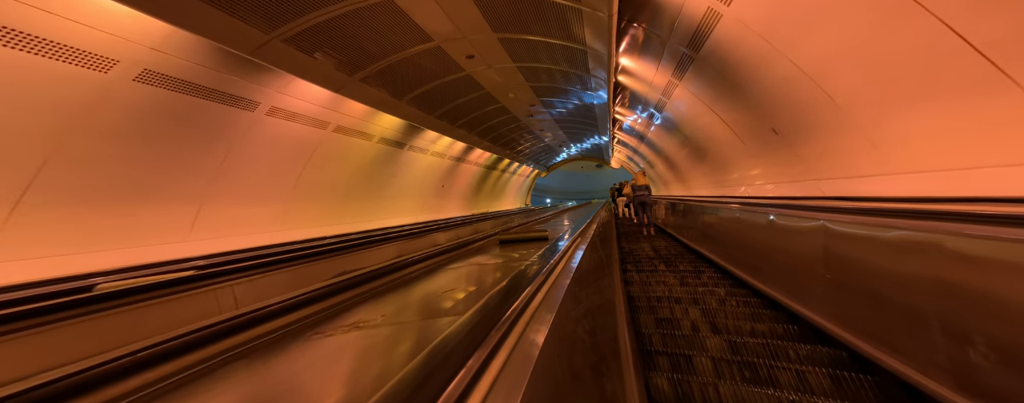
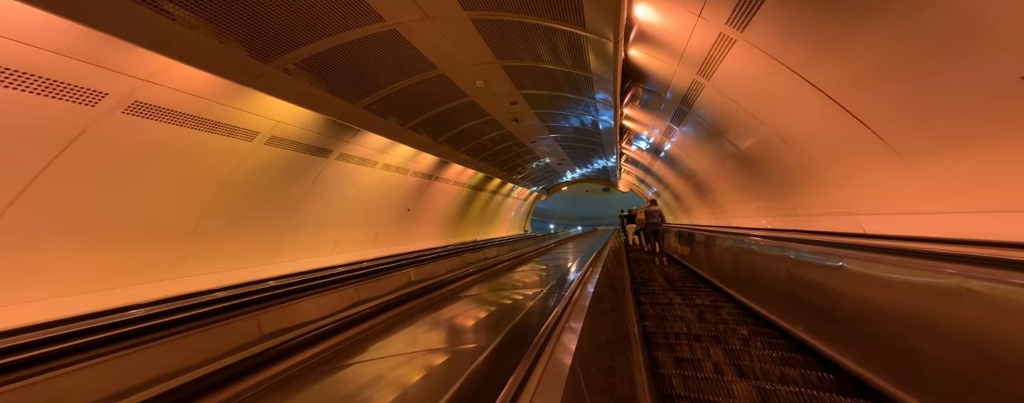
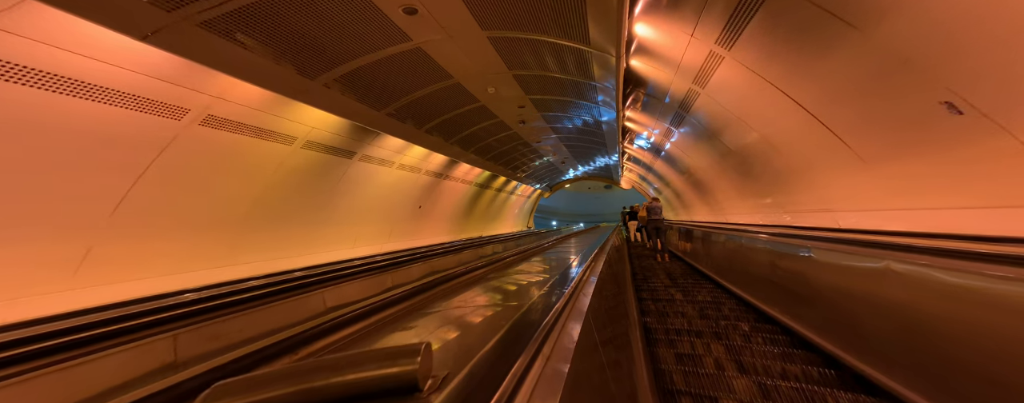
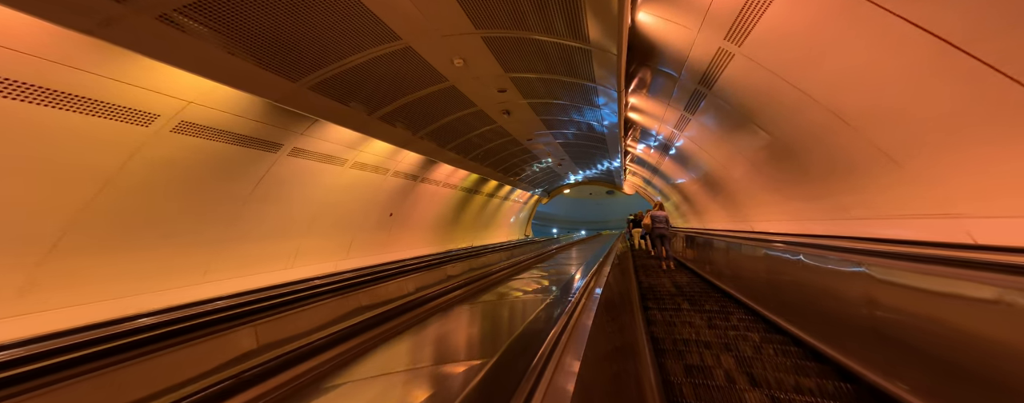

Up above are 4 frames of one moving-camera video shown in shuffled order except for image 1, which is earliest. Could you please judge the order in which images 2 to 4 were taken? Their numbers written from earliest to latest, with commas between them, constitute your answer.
3, 2, 4
